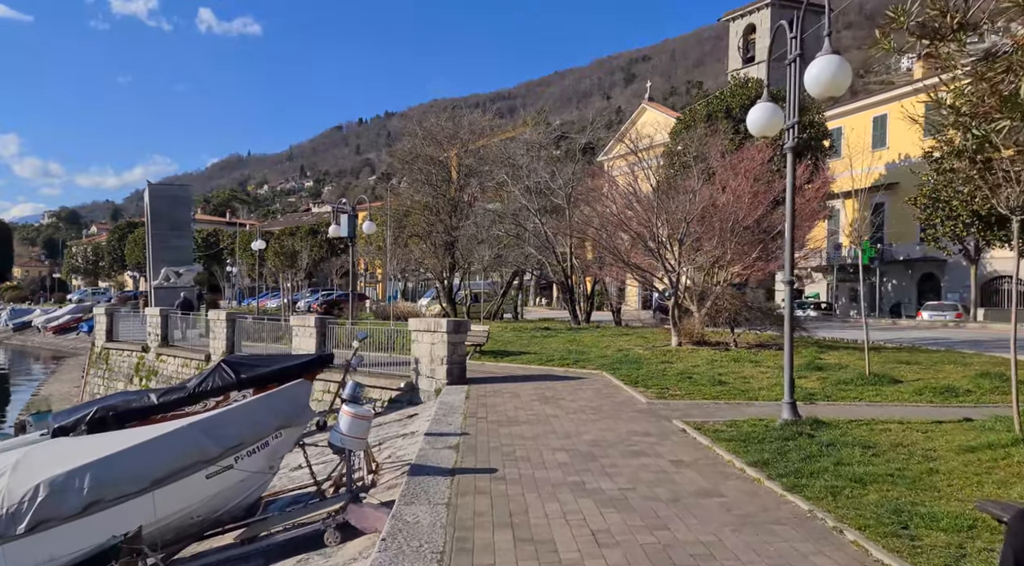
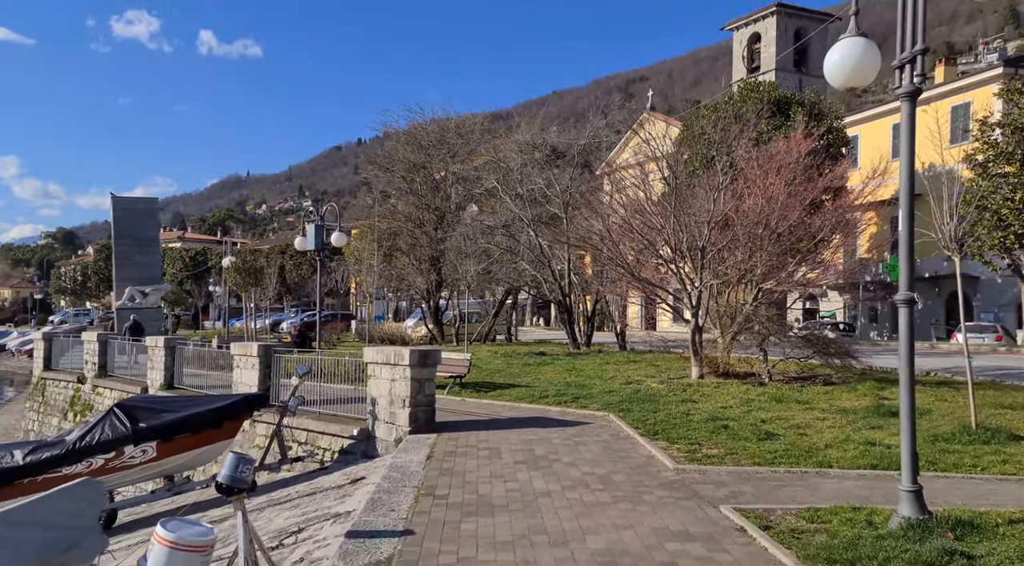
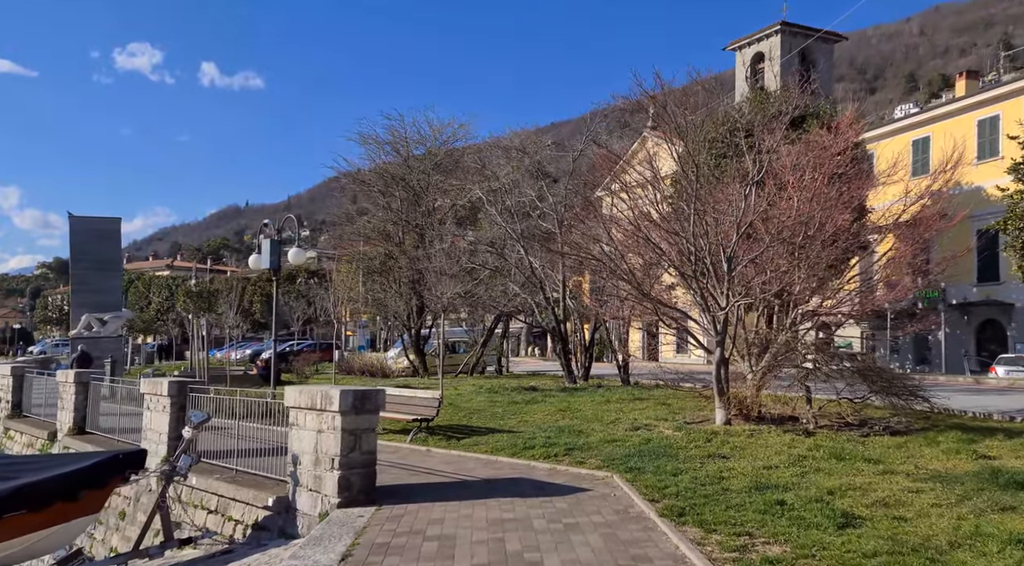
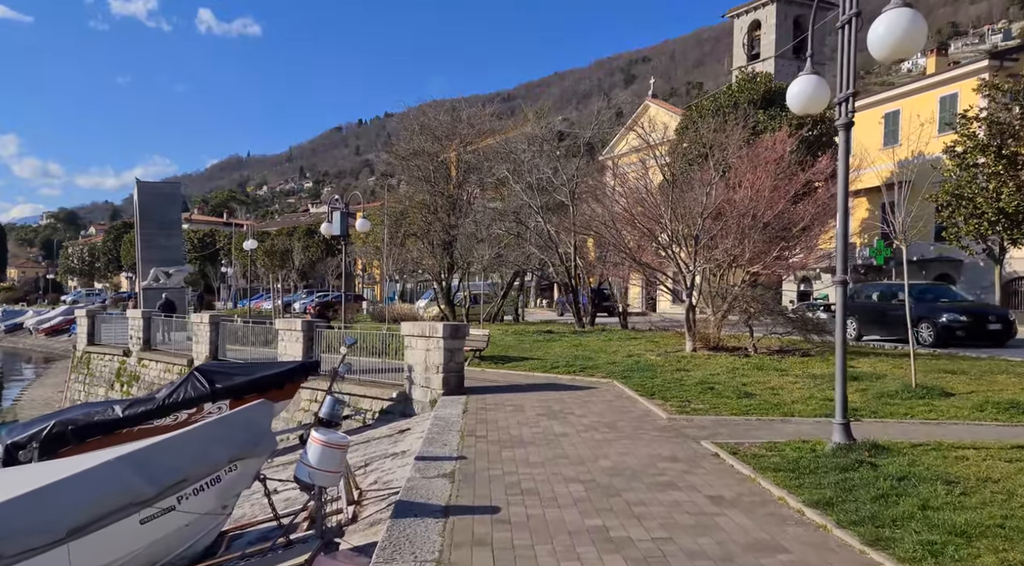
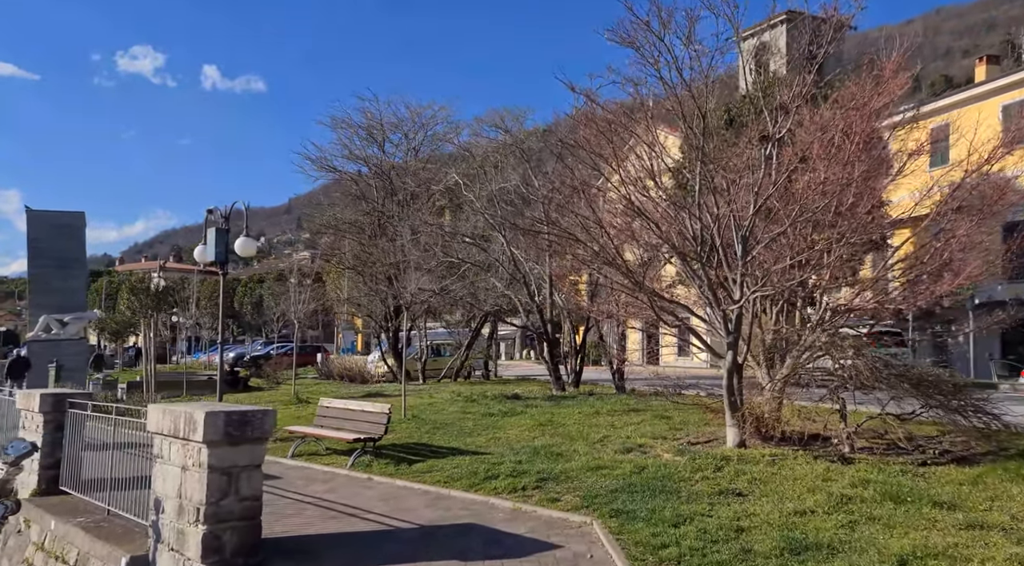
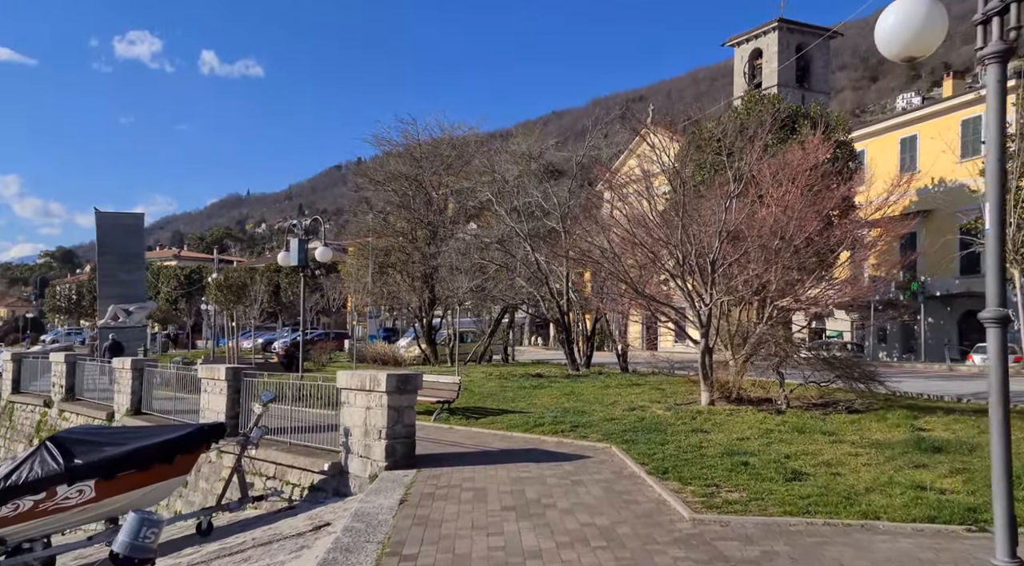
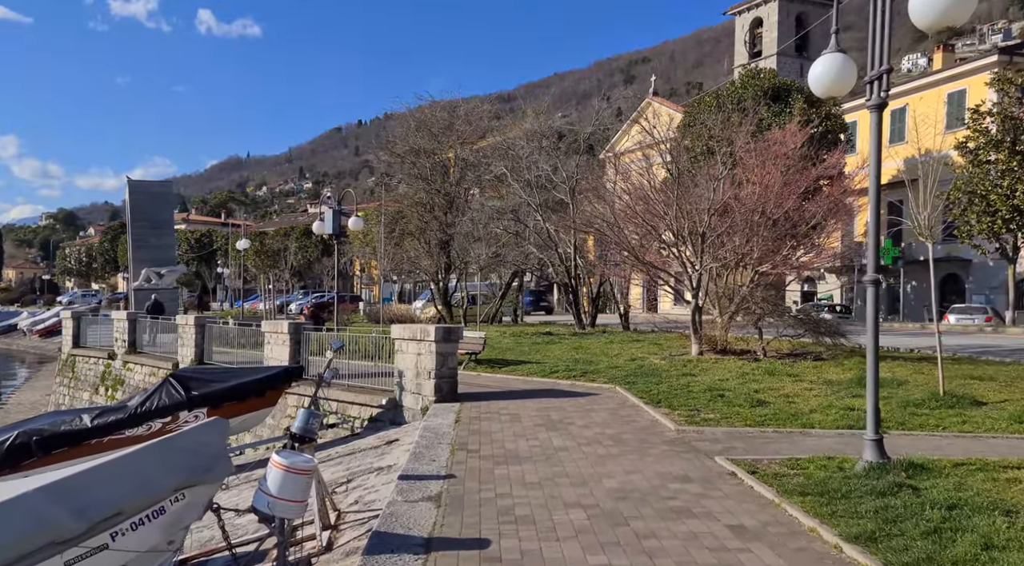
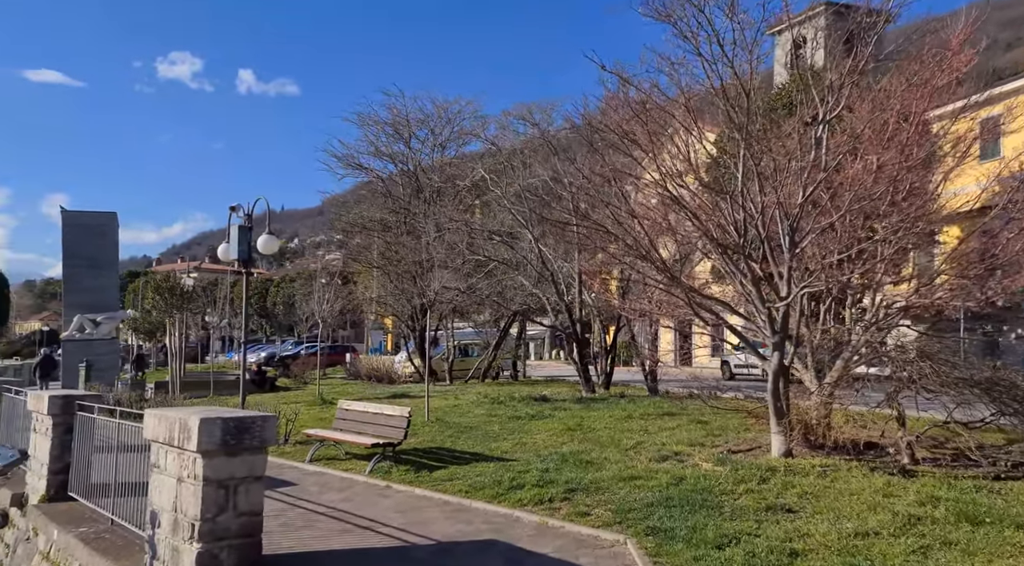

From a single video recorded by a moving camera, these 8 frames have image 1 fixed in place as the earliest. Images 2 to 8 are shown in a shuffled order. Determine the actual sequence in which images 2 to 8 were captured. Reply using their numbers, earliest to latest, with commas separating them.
4, 7, 2, 6, 3, 5, 8
